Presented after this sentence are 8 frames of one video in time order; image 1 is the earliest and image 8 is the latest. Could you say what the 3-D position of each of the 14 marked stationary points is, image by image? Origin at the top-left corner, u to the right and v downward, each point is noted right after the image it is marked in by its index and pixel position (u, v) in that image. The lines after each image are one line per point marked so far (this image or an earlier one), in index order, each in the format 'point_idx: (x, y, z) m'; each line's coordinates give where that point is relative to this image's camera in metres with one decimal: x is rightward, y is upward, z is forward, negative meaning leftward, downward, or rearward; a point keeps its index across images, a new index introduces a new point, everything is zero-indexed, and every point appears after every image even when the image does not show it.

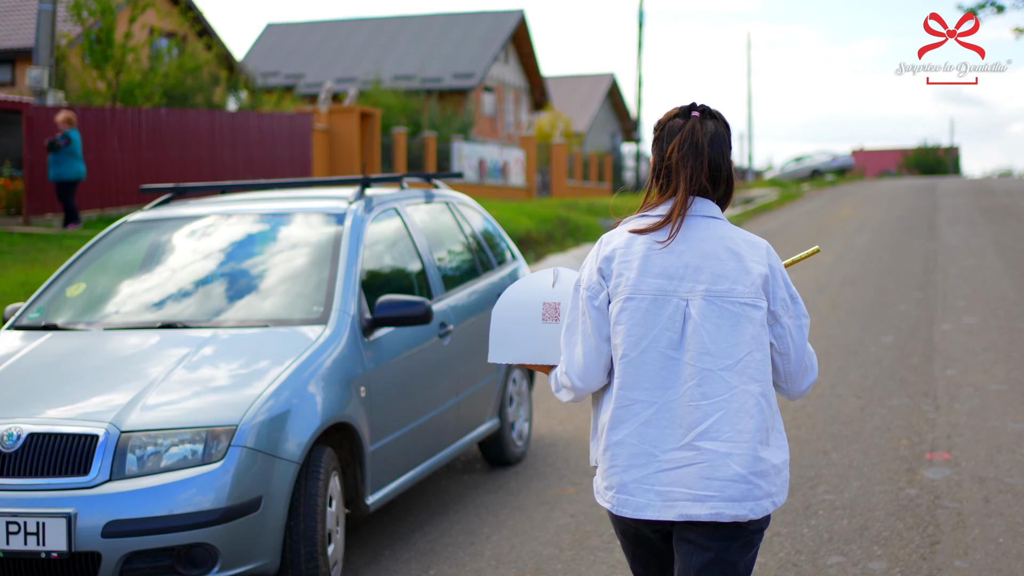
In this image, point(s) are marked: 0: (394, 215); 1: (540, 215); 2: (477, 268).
0: (-0.3, +0.2, +4.8) m
1: (+0.3, +0.8, +18.1) m
2: (-0.1, +0.1, +5.2) m
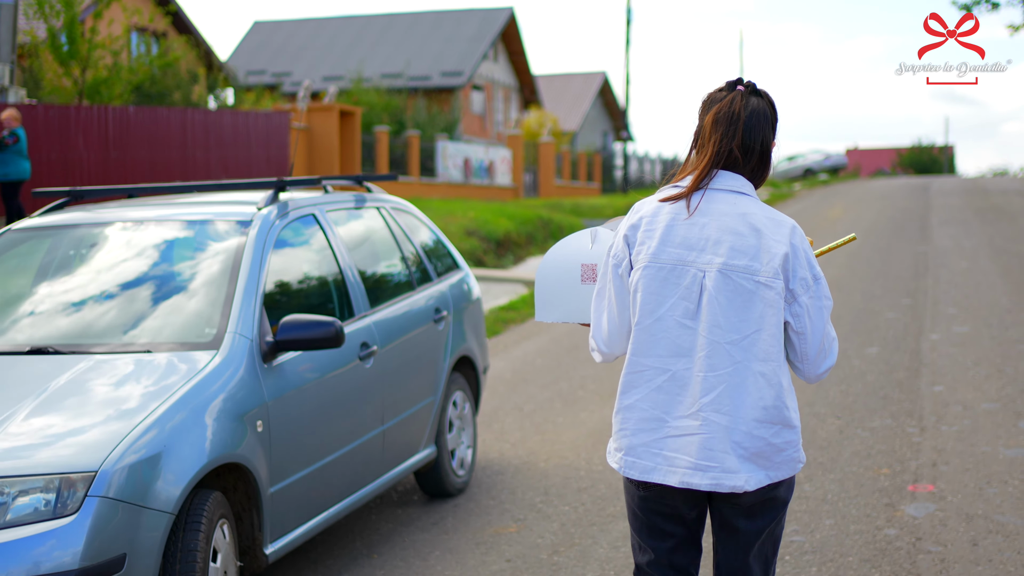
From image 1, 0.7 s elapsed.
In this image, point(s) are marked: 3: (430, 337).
0: (-0.5, +0.2, +4.3) m
1: (+0.1, +0.8, +17.6) m
2: (-0.3, 0.0, +4.7) m
3: (-0.2, -0.1, +4.6) m
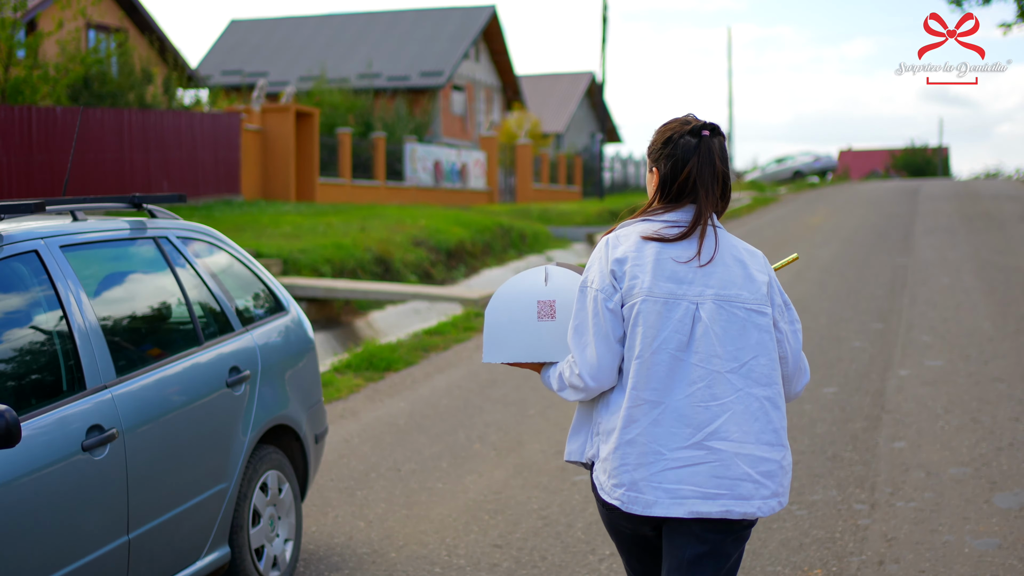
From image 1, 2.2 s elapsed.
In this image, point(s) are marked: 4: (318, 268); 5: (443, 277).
0: (-0.9, +0.1, +3.2) m
1: (-0.3, +0.6, +16.6) m
2: (-0.7, -0.1, +3.7) m
3: (-0.6, -0.3, +3.5) m
4: (-1.4, +0.1, +11.8) m
5: (-0.6, +0.1, +13.7) m
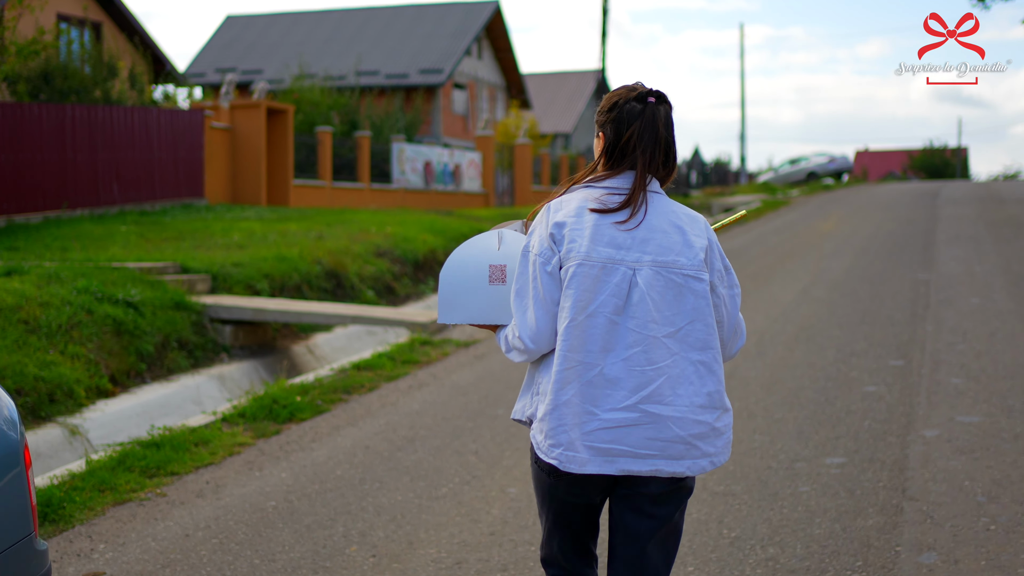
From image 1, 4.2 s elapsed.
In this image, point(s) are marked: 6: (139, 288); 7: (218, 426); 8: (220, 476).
0: (-1.2, -0.1, +1.7) m
1: (-0.5, +0.5, +15.1) m
2: (-1.0, -0.2, +2.2) m
3: (-0.9, -0.4, +2.1) m
4: (-1.6, 0.0, +10.3) m
5: (-0.8, 0.0, +12.2) m
6: (-2.0, 0.0, +9.2) m
7: (-1.1, -0.5, +6.1) m
8: (-0.9, -0.6, +5.3) m
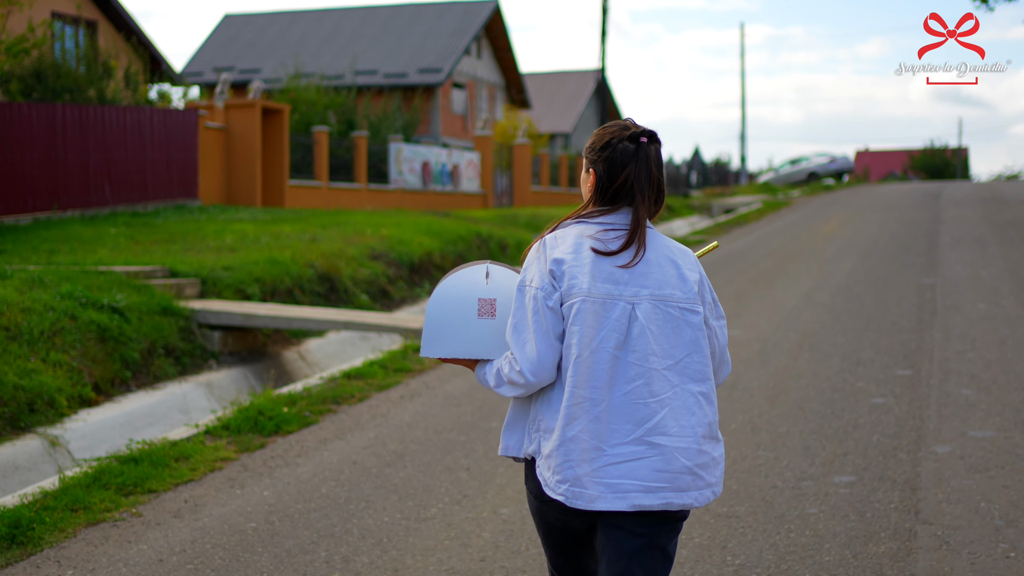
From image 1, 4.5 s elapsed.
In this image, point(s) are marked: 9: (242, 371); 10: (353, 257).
0: (-1.2, -0.1, +1.5) m
1: (-0.5, +0.5, +14.8) m
2: (-1.0, -0.2, +1.9) m
3: (-0.9, -0.4, +1.8) m
4: (-1.6, 0.0, +10.0) m
5: (-0.8, -0.1, +12.0) m
6: (-2.1, 0.0, +8.9) m
7: (-1.1, -0.5, +5.9) m
8: (-0.9, -0.6, +5.0) m
9: (-1.5, -0.4, +9.0) m
10: (-1.1, +0.2, +12.0) m
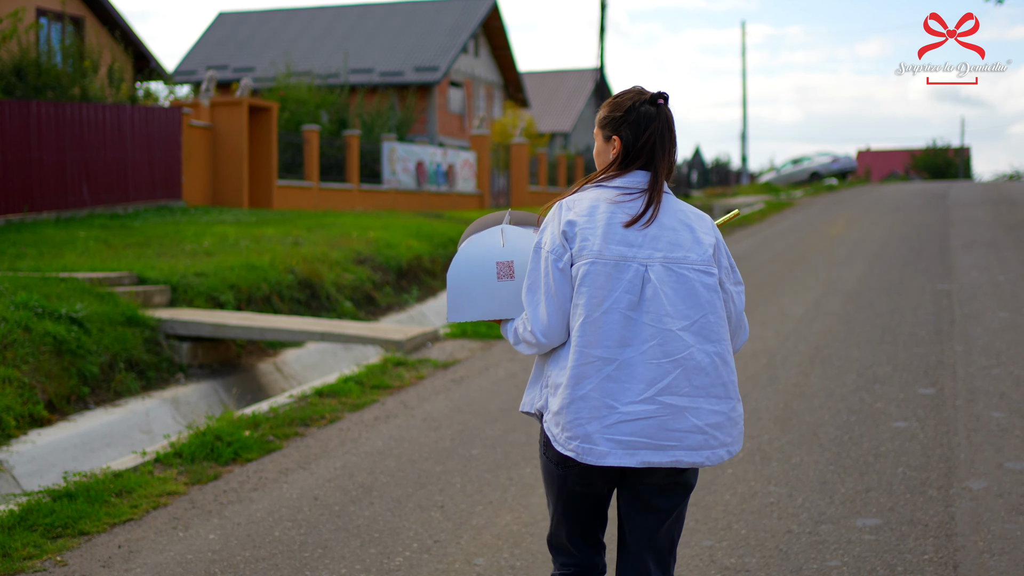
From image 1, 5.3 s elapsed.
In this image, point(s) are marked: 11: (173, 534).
0: (-1.3, -0.1, +0.9) m
1: (-0.6, +0.5, +14.3) m
2: (-1.0, -0.3, +1.4) m
3: (-1.0, -0.4, +1.2) m
4: (-1.7, 0.0, +9.5) m
5: (-0.8, -0.1, +11.4) m
6: (-2.1, -0.1, +8.4) m
7: (-1.2, -0.6, +5.3) m
8: (-1.0, -0.7, +4.4) m
9: (-1.5, -0.5, +8.4) m
10: (-1.2, +0.2, +11.4) m
11: (-0.9, -0.7, +4.5) m
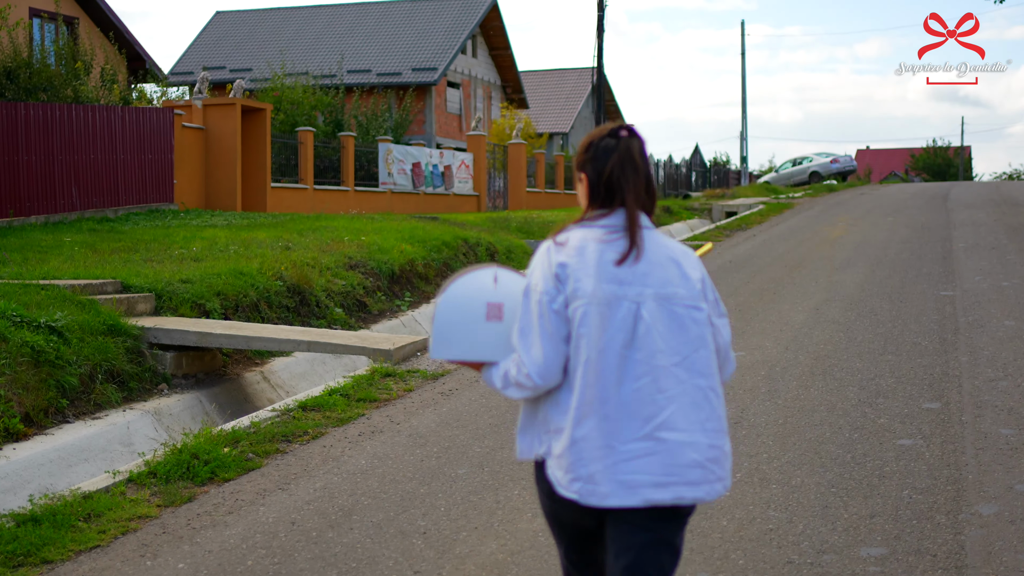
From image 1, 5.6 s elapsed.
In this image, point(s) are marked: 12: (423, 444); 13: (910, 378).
0: (-1.3, -0.2, +0.7) m
1: (-0.6, +0.4, +14.0) m
2: (-1.1, -0.3, +1.1) m
3: (-1.0, -0.5, +1.0) m
4: (-1.7, -0.1, +9.2) m
5: (-0.9, -0.1, +11.2) m
6: (-2.2, -0.1, +8.1) m
7: (-1.2, -0.6, +5.1) m
8: (-1.0, -0.7, +4.2) m
9: (-1.5, -0.5, +8.2) m
10: (-1.2, +0.1, +11.2) m
11: (-0.9, -0.7, +4.3) m
12: (-0.3, -0.5, +5.8) m
13: (+1.6, -0.4, +6.7) m
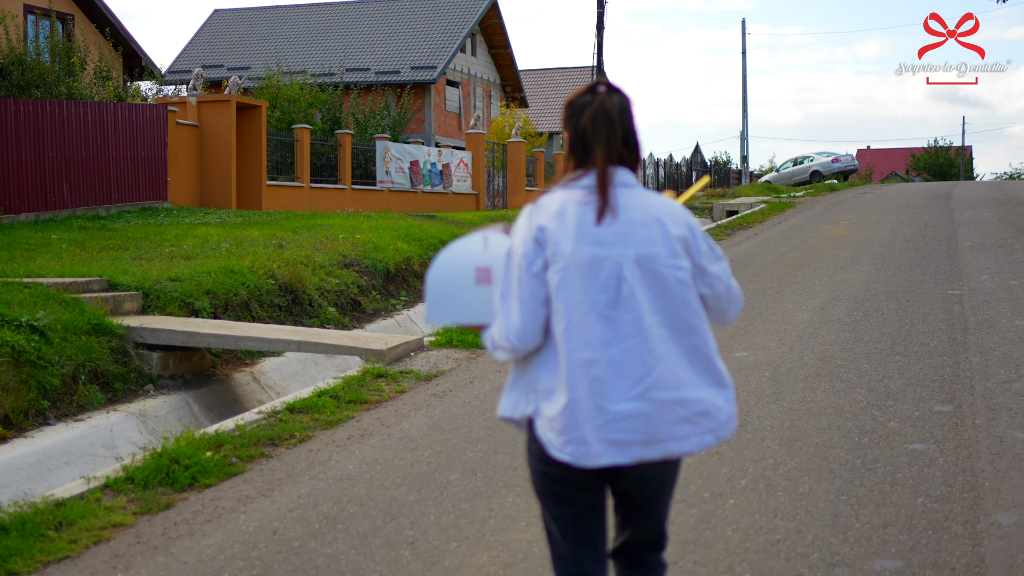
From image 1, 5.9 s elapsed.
0: (-1.3, -0.2, +0.4) m
1: (-0.6, +0.4, +13.8) m
2: (-1.1, -0.3, +0.9) m
3: (-1.0, -0.5, +0.8) m
4: (-1.7, -0.1, +9.0) m
5: (-0.9, -0.1, +10.9) m
6: (-2.2, -0.1, +7.9) m
7: (-1.2, -0.6, +4.8) m
8: (-1.0, -0.7, +4.0) m
9: (-1.6, -0.5, +8.0) m
10: (-1.2, +0.1, +10.9) m
11: (-1.0, -0.7, +4.0) m
12: (-0.3, -0.5, +5.6) m
13: (+1.6, -0.4, +6.5) m
